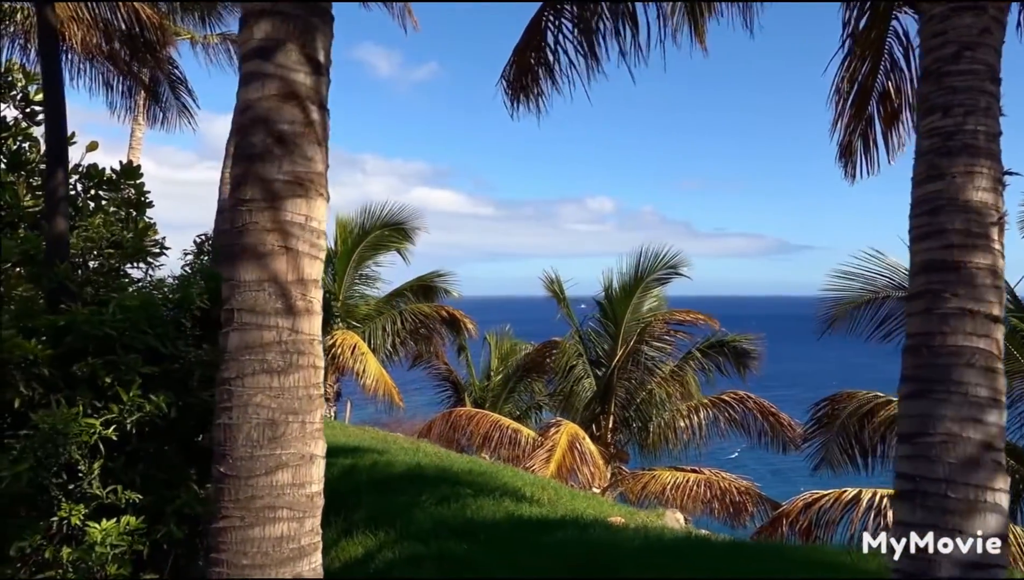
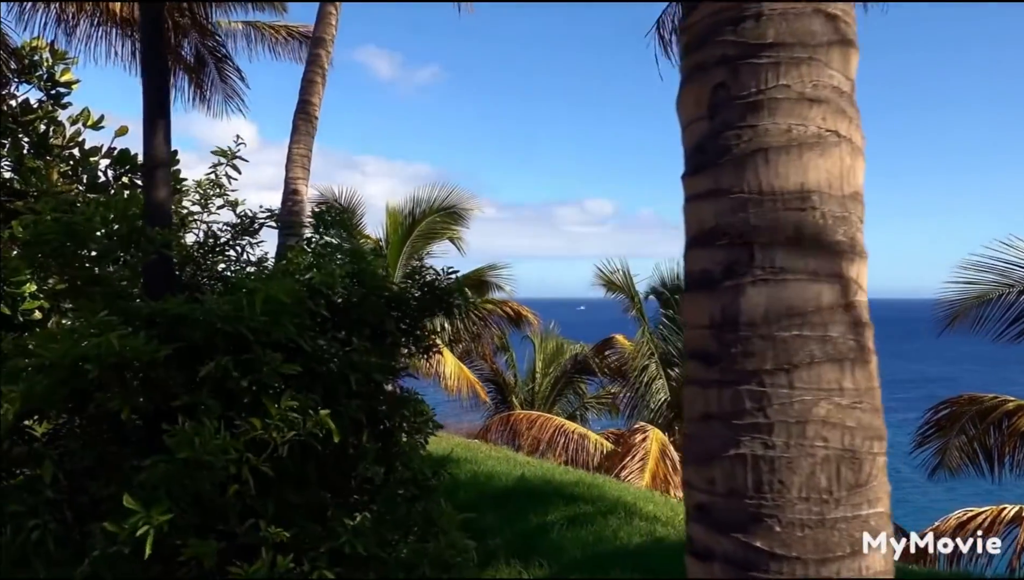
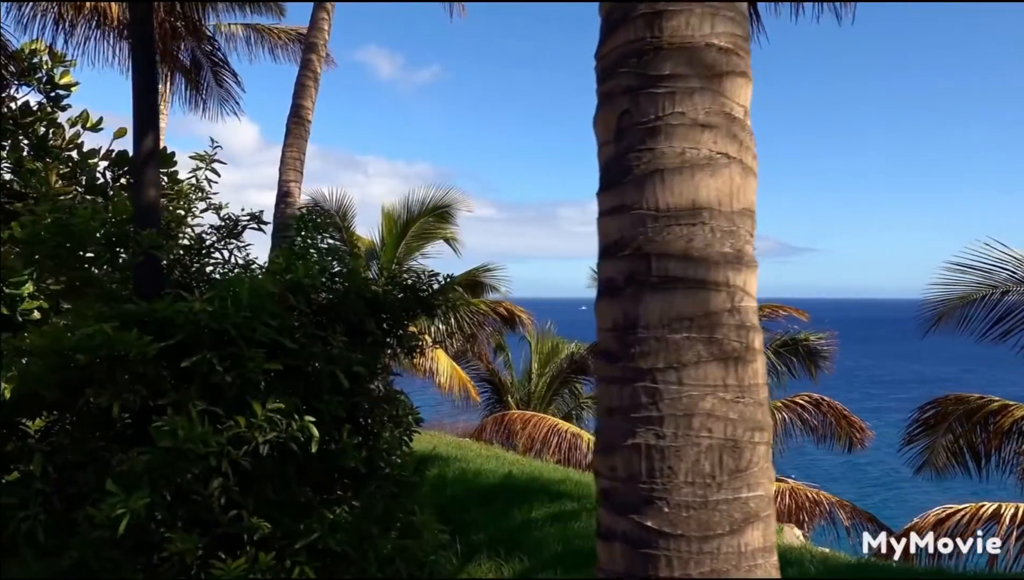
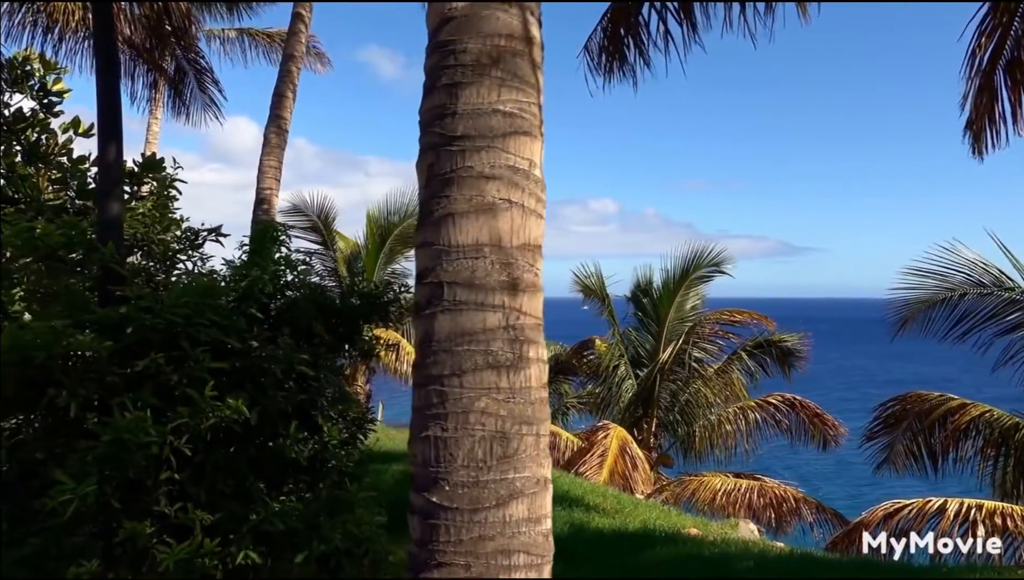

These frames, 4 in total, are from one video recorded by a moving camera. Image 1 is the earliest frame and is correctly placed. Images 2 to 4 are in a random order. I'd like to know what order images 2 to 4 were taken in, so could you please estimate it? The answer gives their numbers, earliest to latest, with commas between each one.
4, 3, 2
